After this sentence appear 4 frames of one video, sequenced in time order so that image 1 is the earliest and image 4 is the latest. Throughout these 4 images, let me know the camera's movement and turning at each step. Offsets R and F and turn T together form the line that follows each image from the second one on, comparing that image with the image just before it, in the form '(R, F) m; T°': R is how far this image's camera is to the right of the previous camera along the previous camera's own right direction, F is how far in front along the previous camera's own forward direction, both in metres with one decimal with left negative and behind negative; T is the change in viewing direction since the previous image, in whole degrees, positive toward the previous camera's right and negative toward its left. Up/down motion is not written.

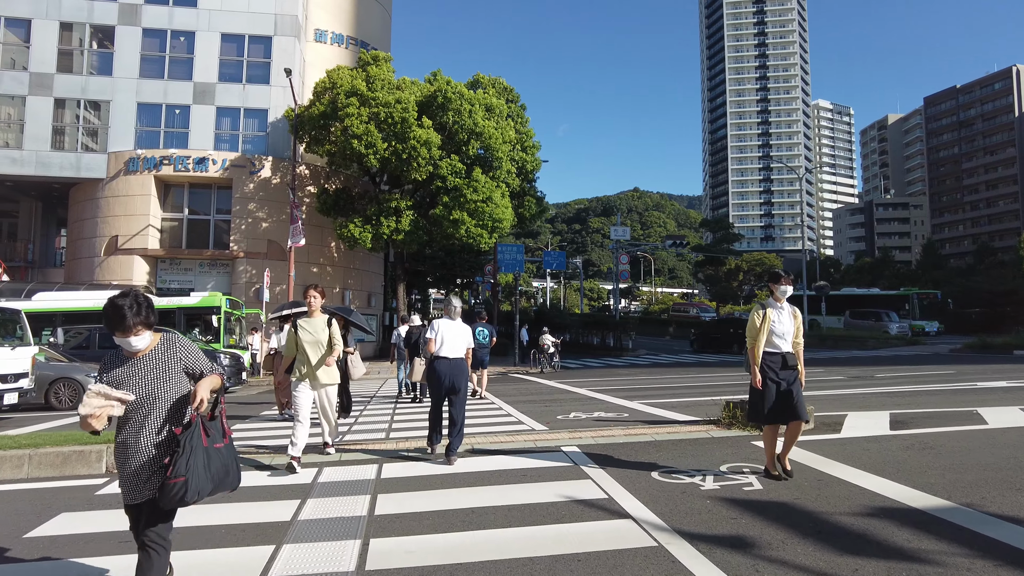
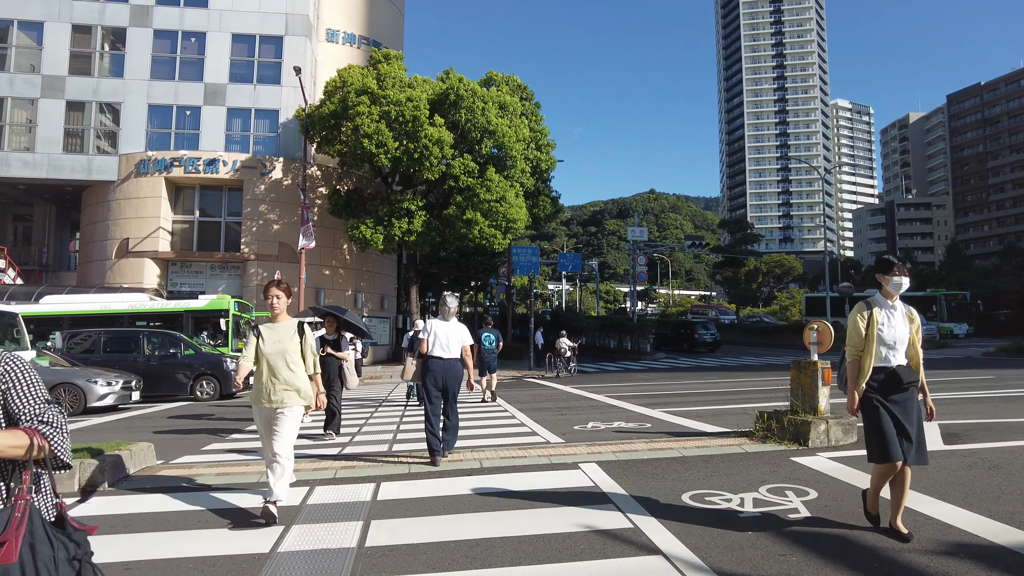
(0.0, +0.6) m; -1°
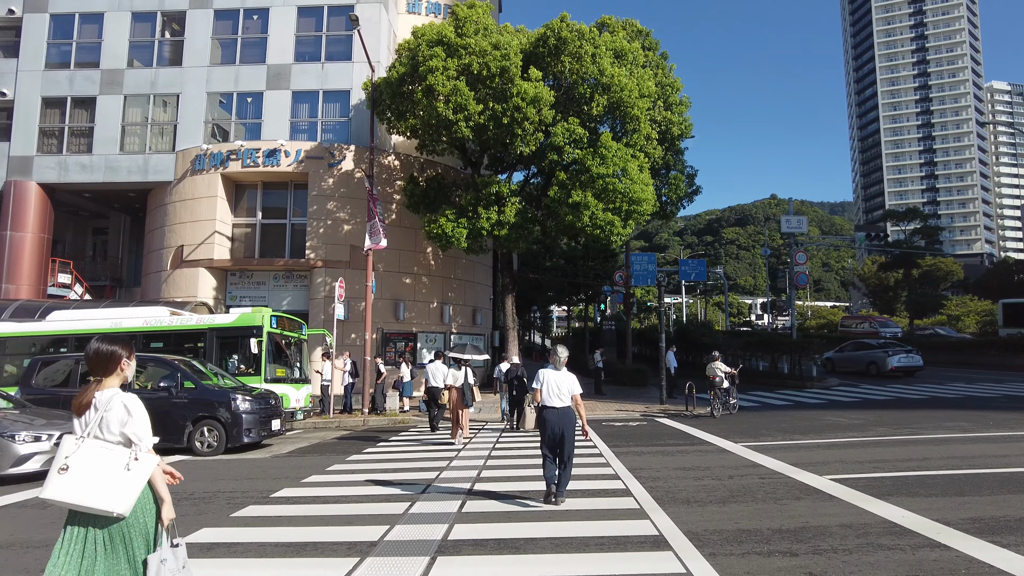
(-0.4, +5.6) m; -10°
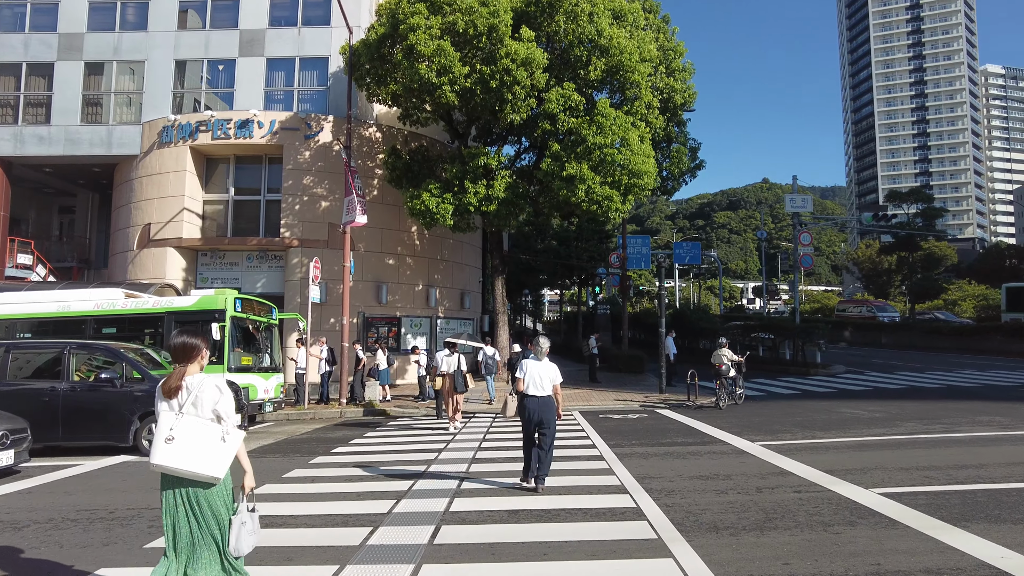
(0.0, +1.3) m; +1°
